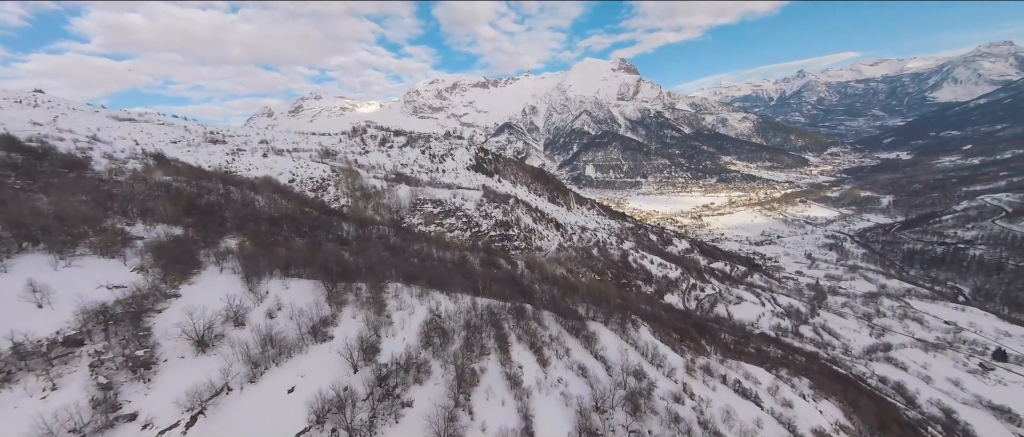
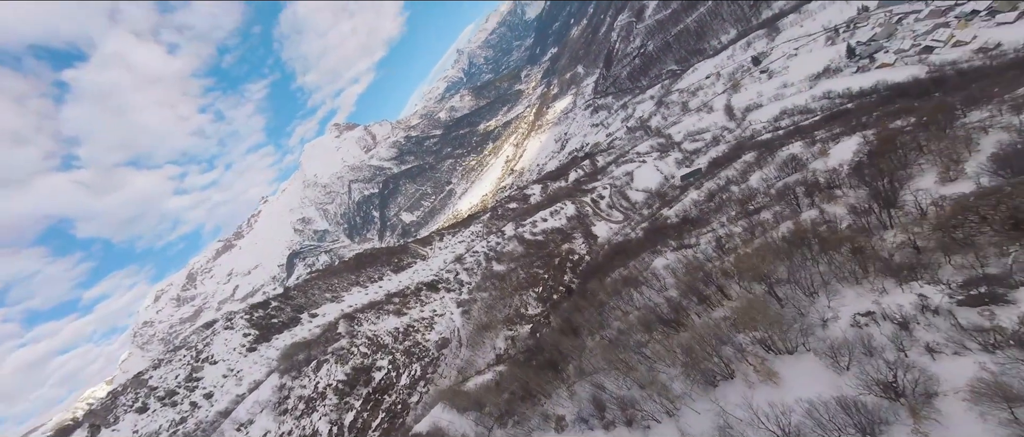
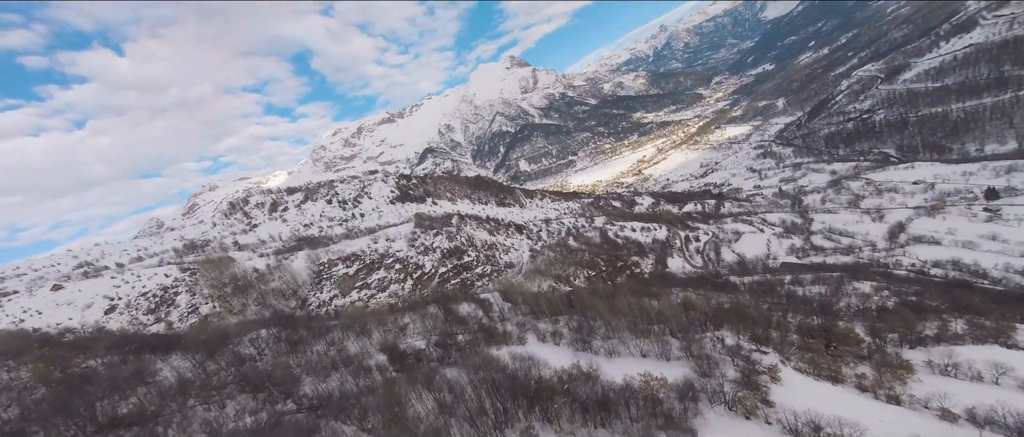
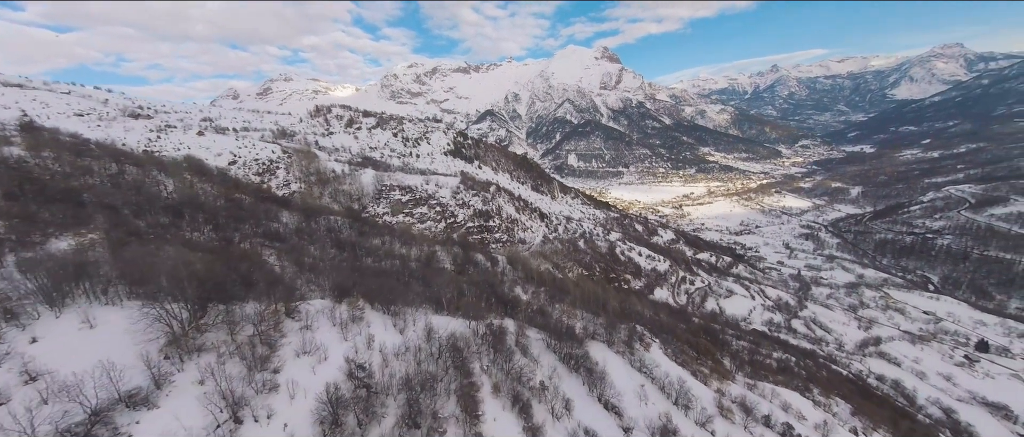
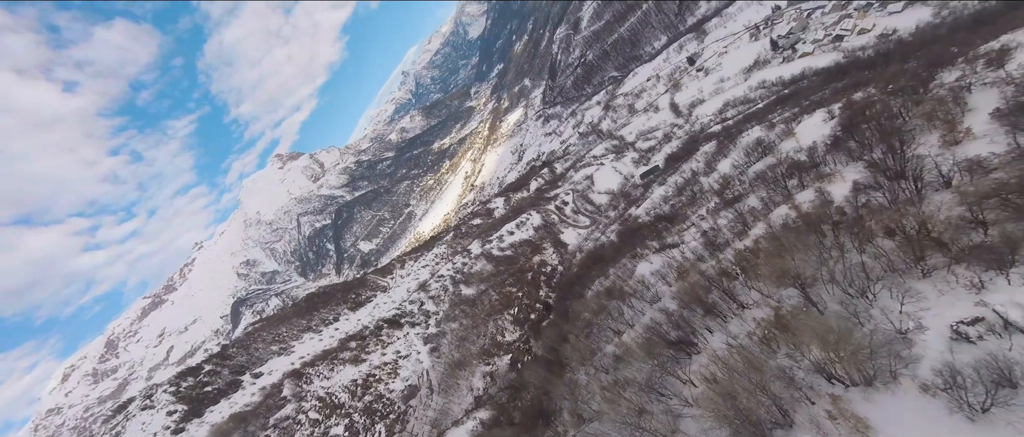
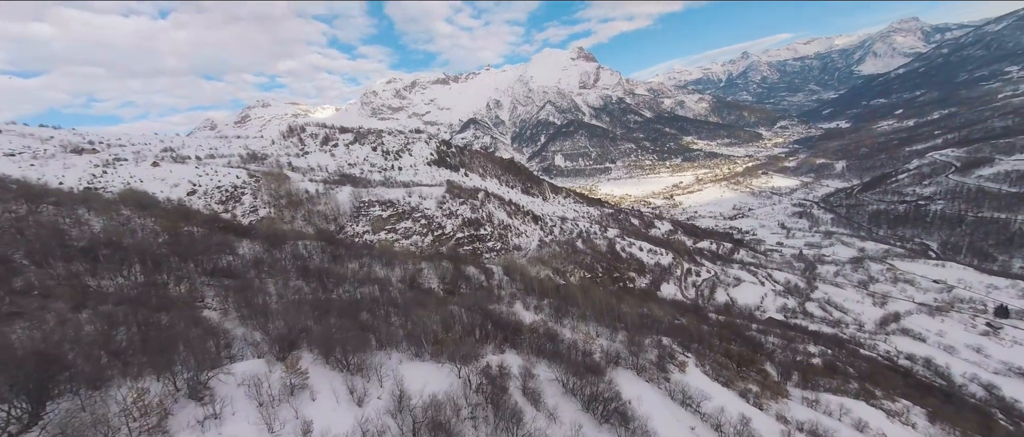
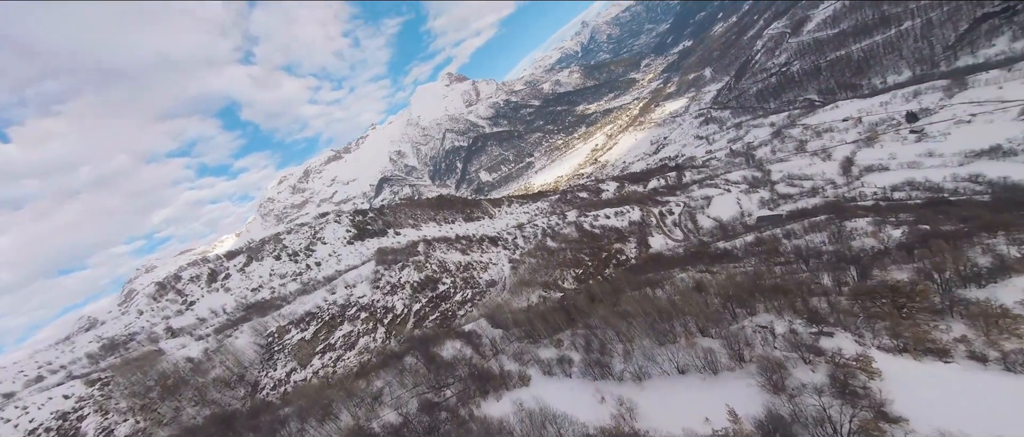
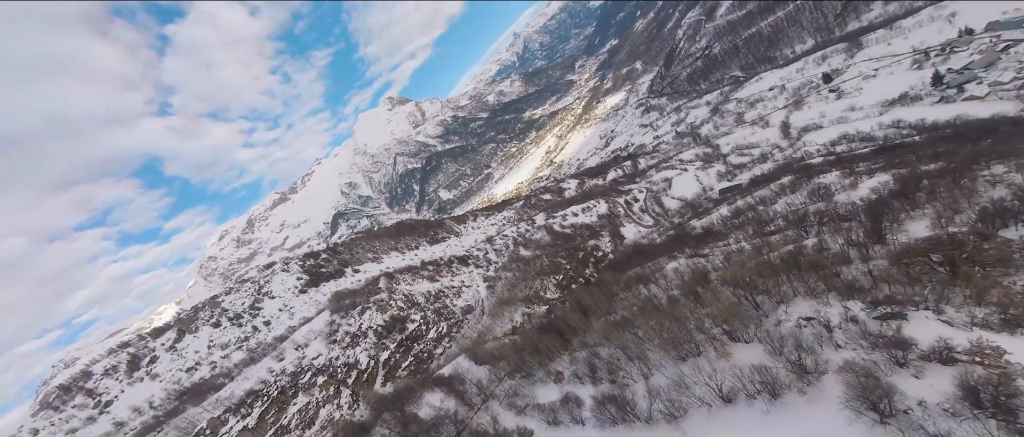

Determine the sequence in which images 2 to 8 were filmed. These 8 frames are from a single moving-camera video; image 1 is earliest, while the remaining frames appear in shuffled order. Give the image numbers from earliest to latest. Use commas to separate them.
4, 6, 3, 7, 8, 2, 5
